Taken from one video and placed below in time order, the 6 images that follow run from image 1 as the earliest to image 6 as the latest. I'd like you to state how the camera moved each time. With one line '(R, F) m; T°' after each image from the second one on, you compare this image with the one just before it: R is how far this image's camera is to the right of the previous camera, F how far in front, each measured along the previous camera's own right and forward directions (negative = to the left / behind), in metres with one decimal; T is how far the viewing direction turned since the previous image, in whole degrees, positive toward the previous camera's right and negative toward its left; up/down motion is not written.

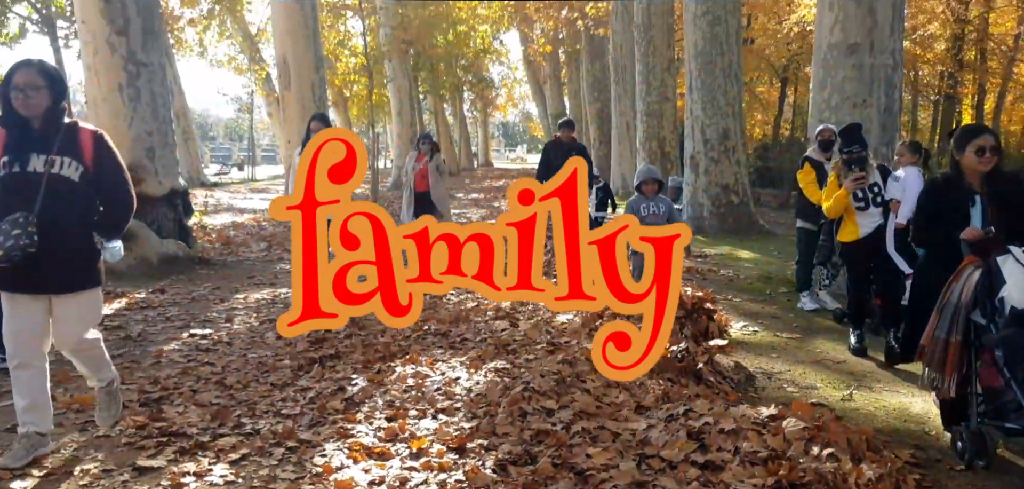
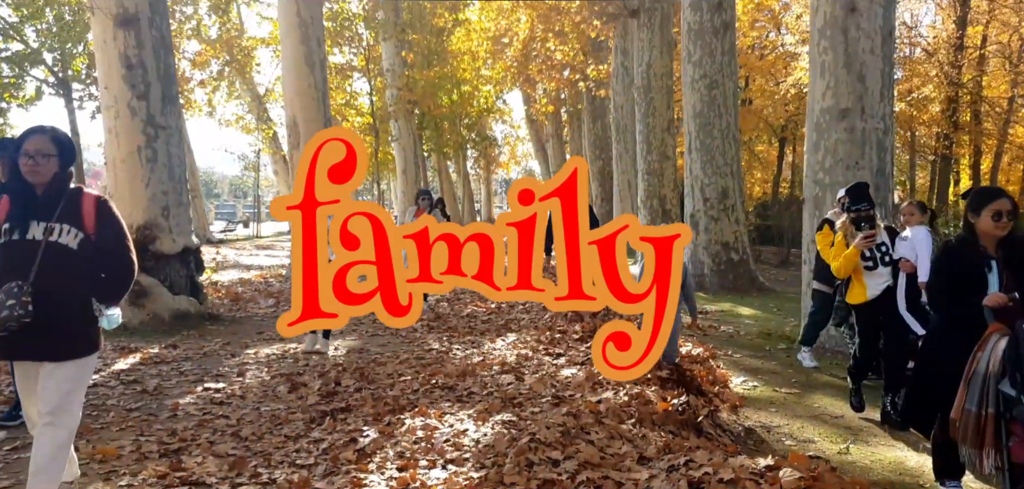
(0.0, -0.2) m; 0°
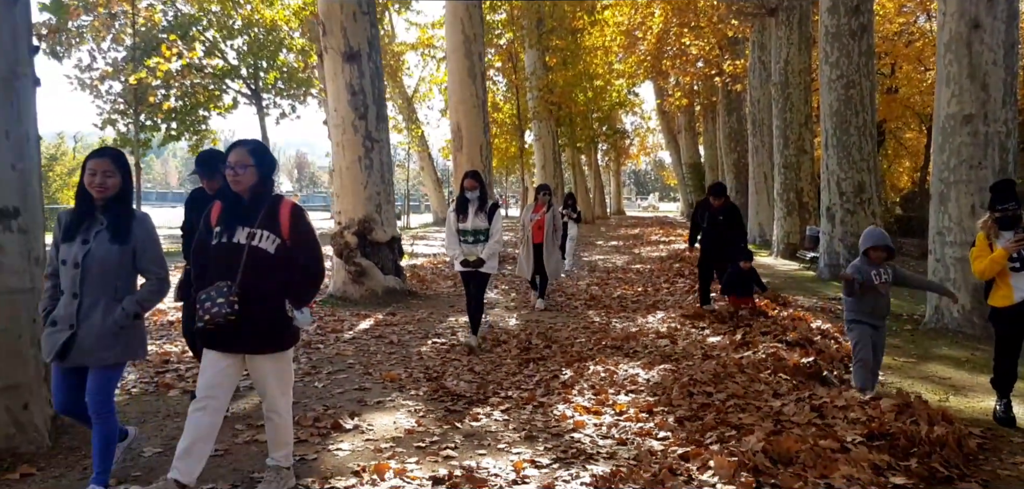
(-0.3, -1.9) m; -10°
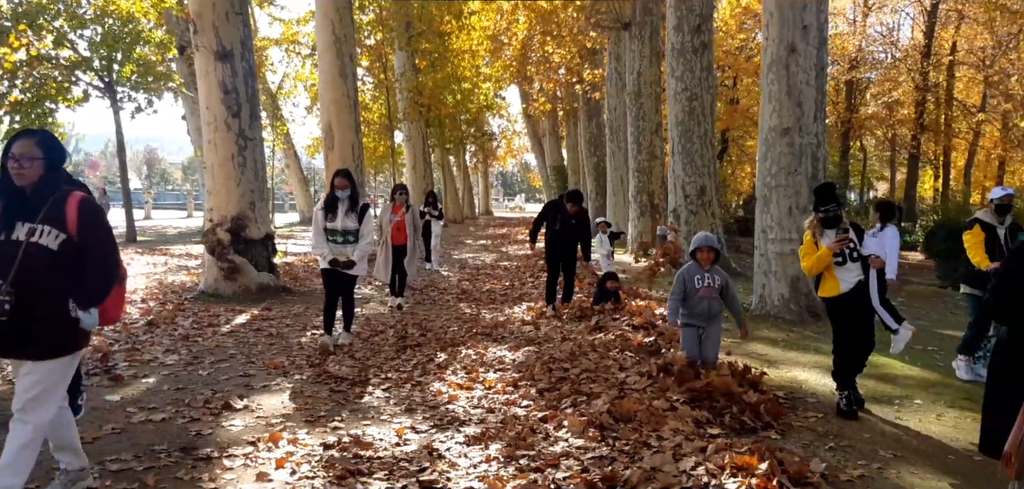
(-0.1, -0.7) m; +10°
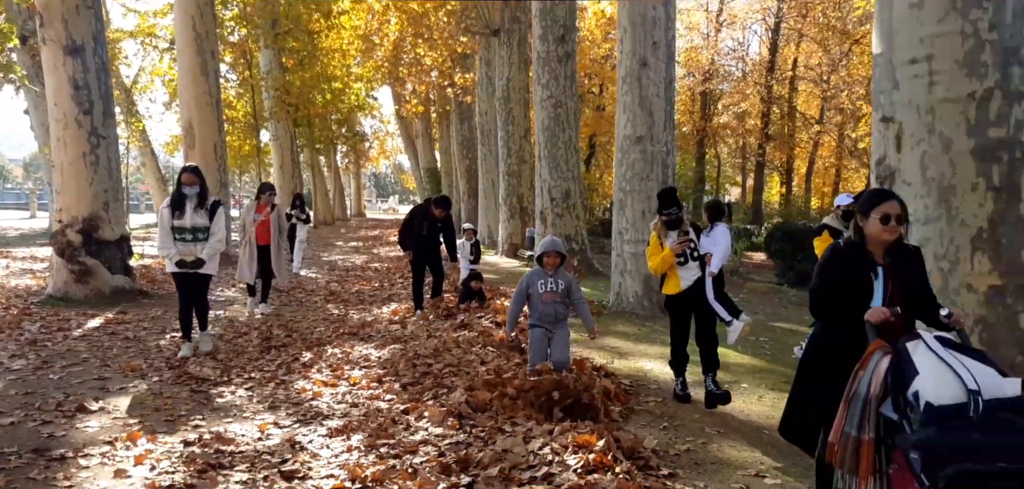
(+0.1, -0.4) m; +9°
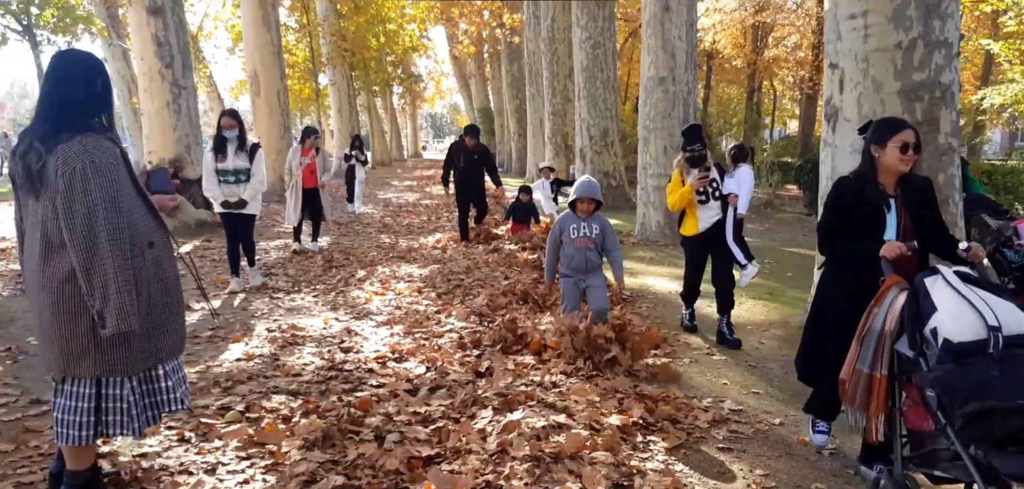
(+0.5, -1.4) m; -4°
